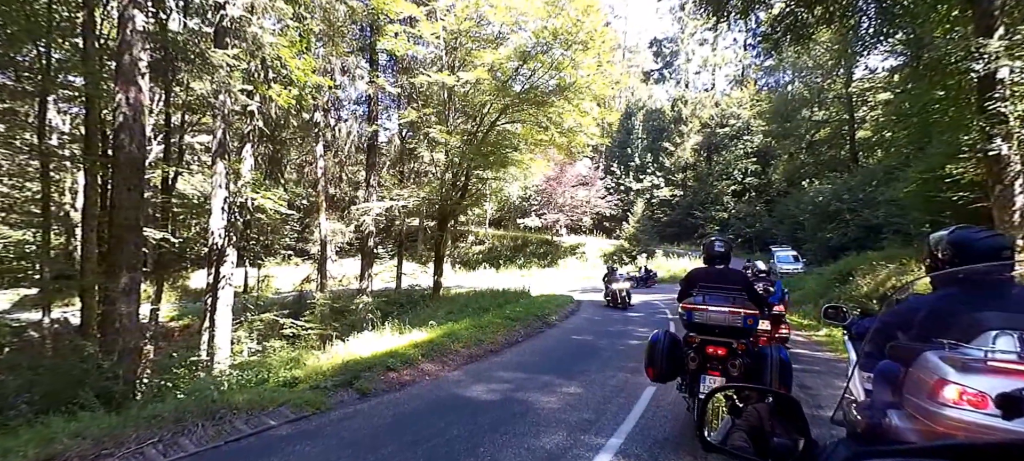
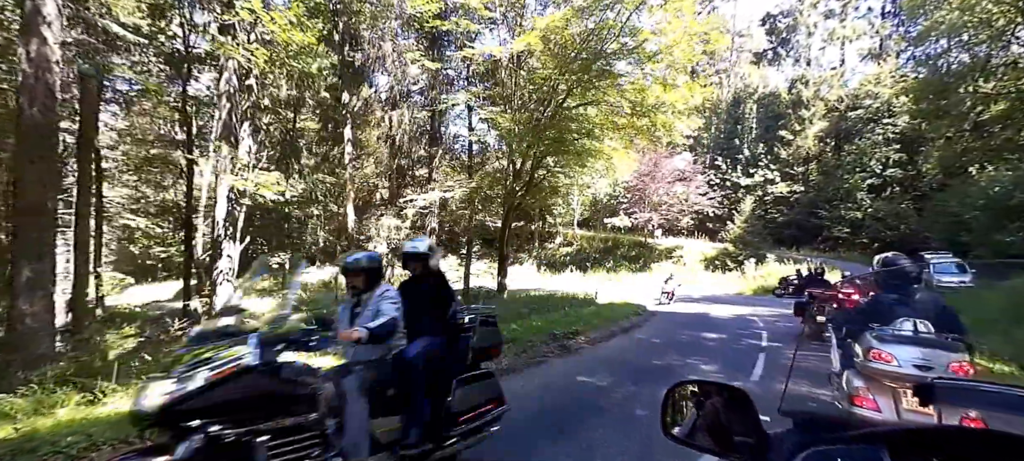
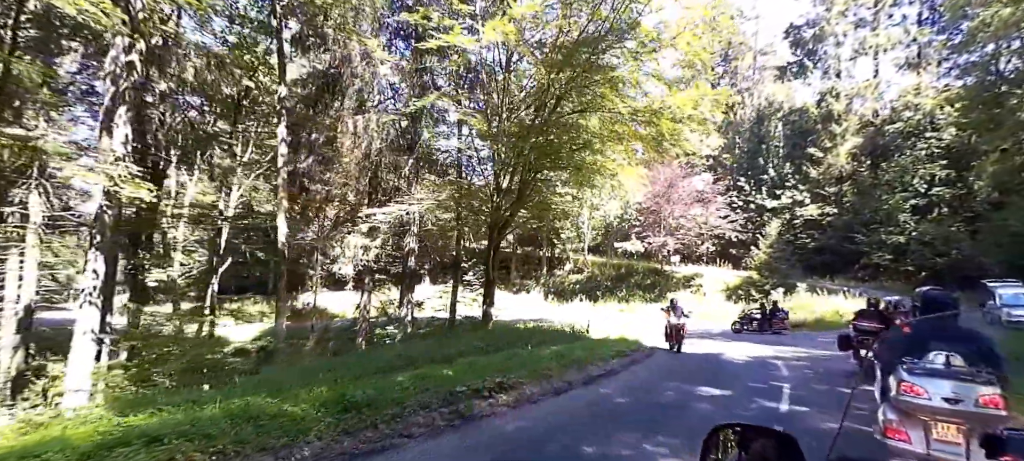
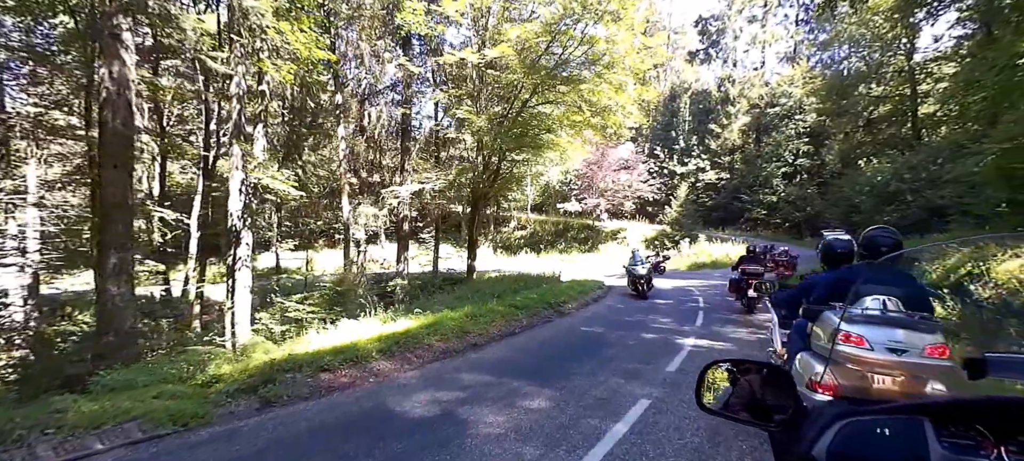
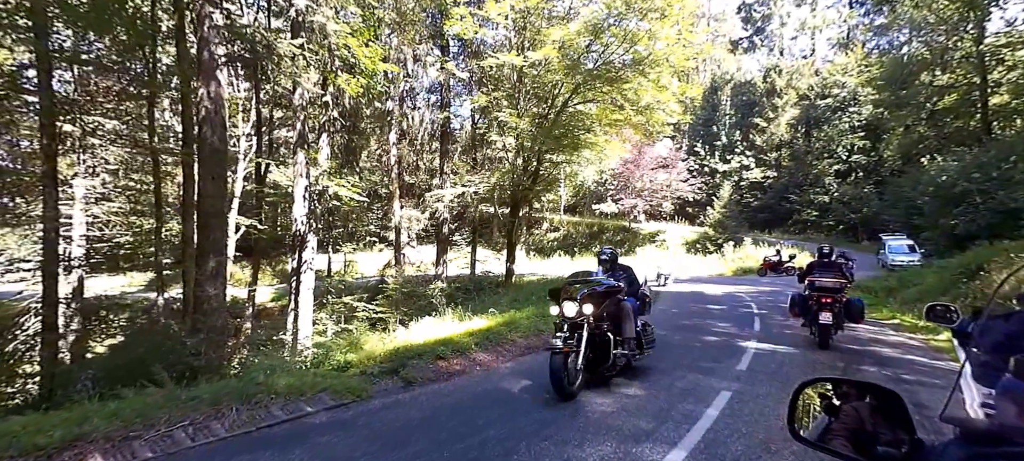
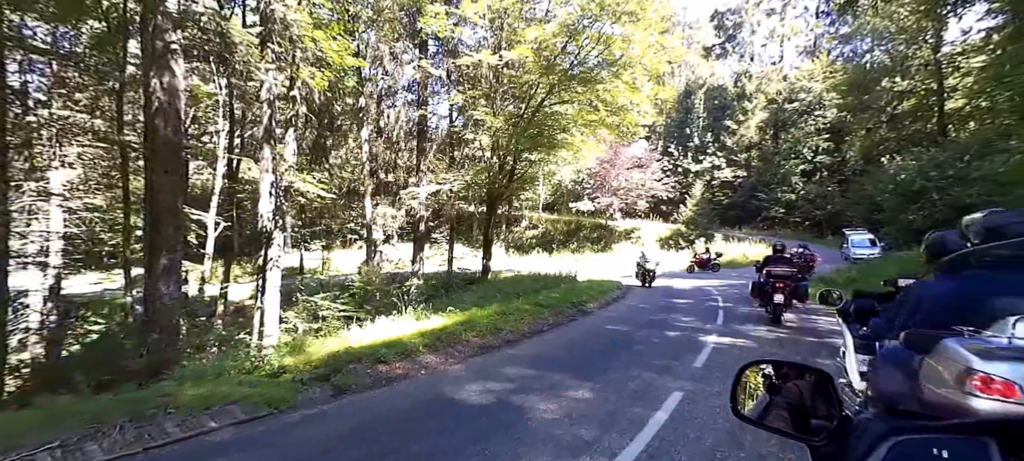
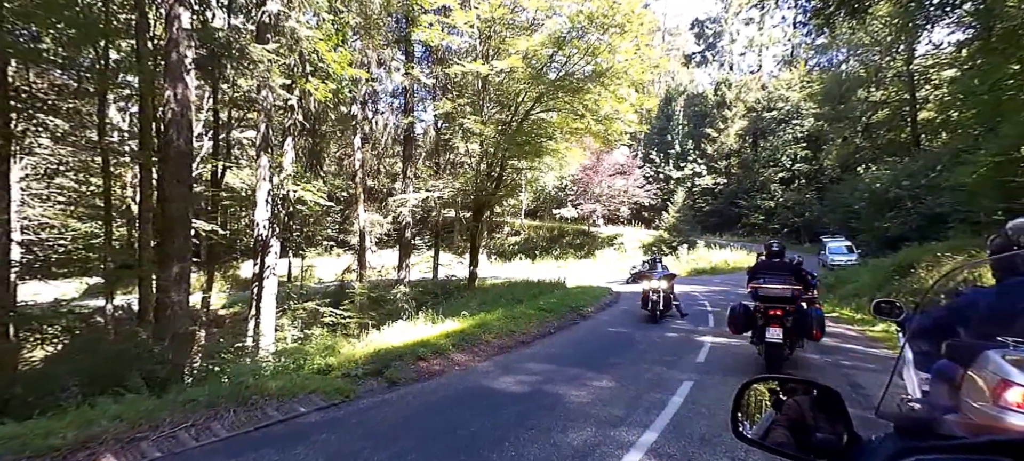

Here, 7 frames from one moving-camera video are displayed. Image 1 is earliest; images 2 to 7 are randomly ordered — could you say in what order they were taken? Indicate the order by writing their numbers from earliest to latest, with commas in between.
7, 5, 6, 4, 2, 3
